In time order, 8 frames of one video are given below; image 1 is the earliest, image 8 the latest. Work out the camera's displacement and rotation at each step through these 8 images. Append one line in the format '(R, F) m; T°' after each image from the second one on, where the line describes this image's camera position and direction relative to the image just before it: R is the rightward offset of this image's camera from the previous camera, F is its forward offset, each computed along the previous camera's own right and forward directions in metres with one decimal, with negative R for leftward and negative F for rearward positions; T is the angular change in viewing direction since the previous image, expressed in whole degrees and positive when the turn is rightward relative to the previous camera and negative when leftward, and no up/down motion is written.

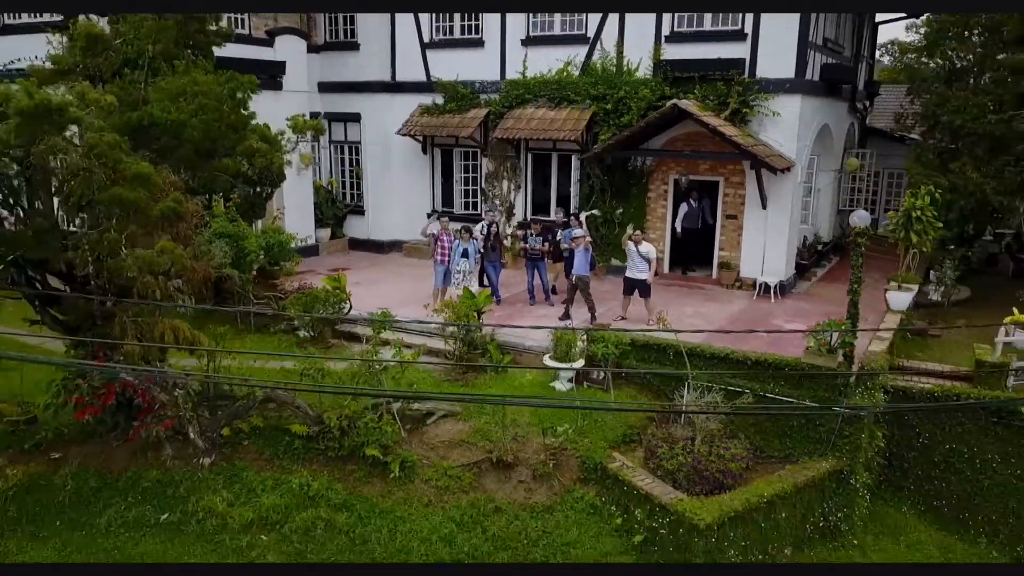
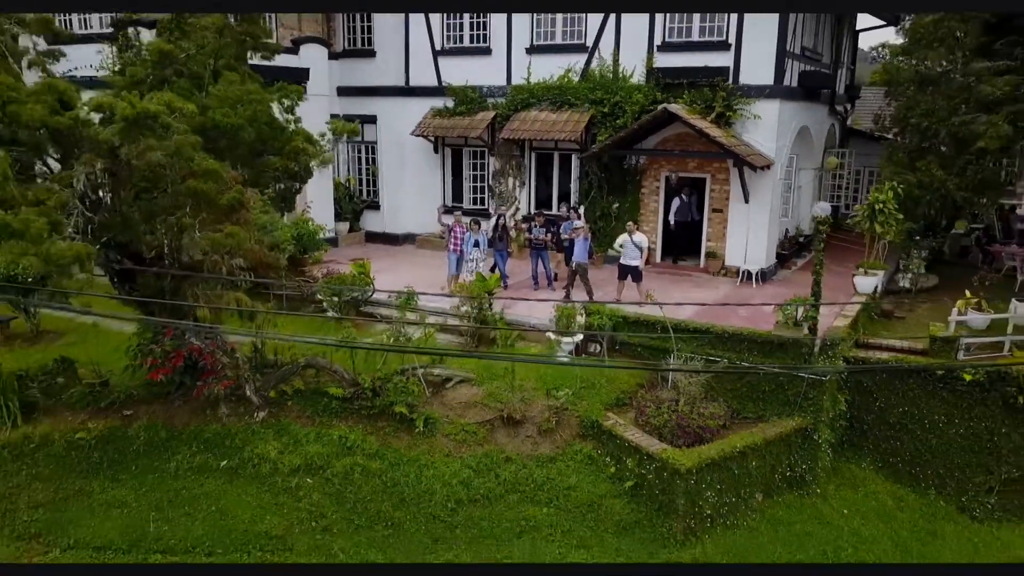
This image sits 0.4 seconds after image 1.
(0.0, -0.4) m; 0°
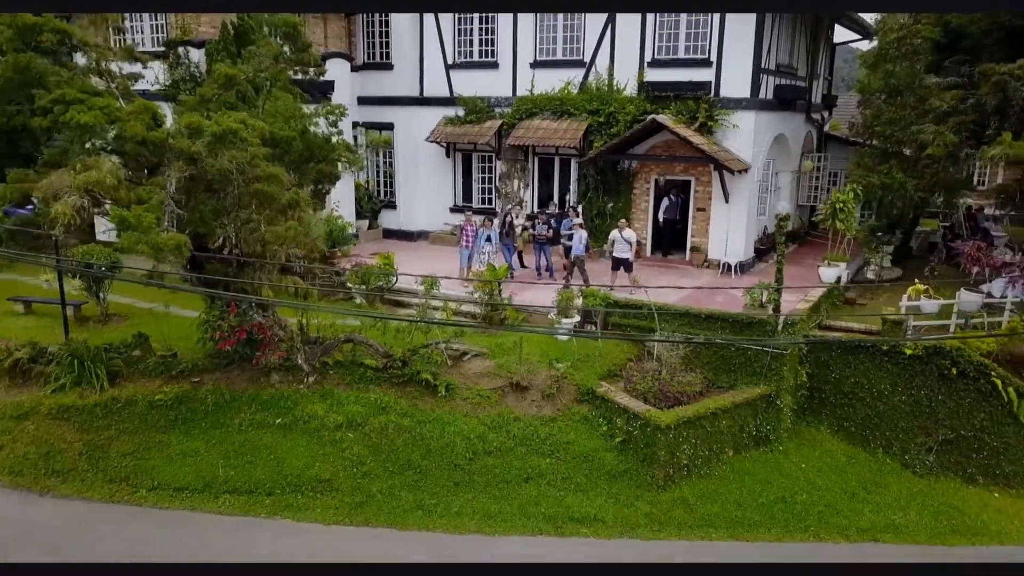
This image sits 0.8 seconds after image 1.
(0.0, -0.5) m; 0°
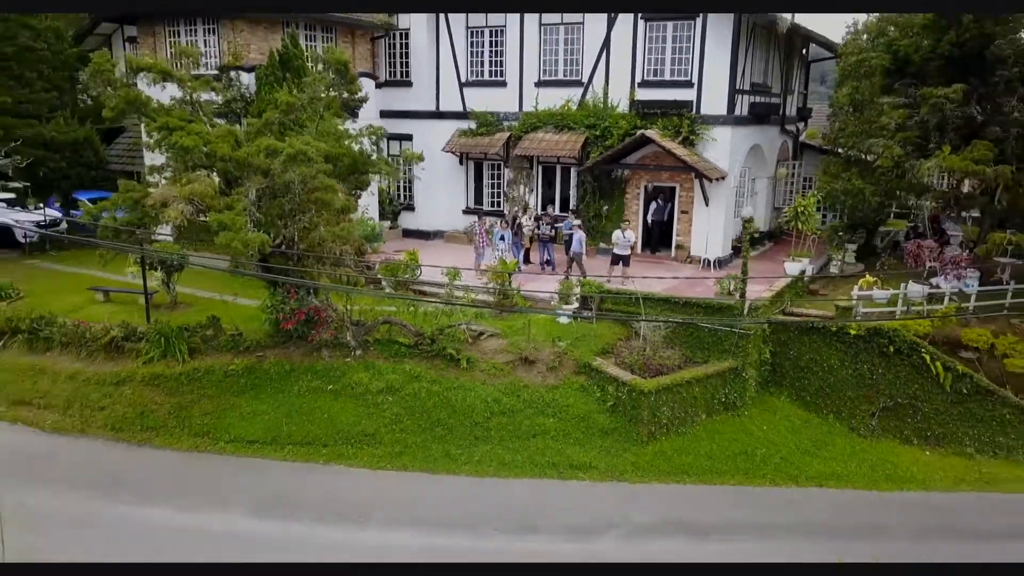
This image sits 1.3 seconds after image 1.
(0.0, -0.7) m; 0°
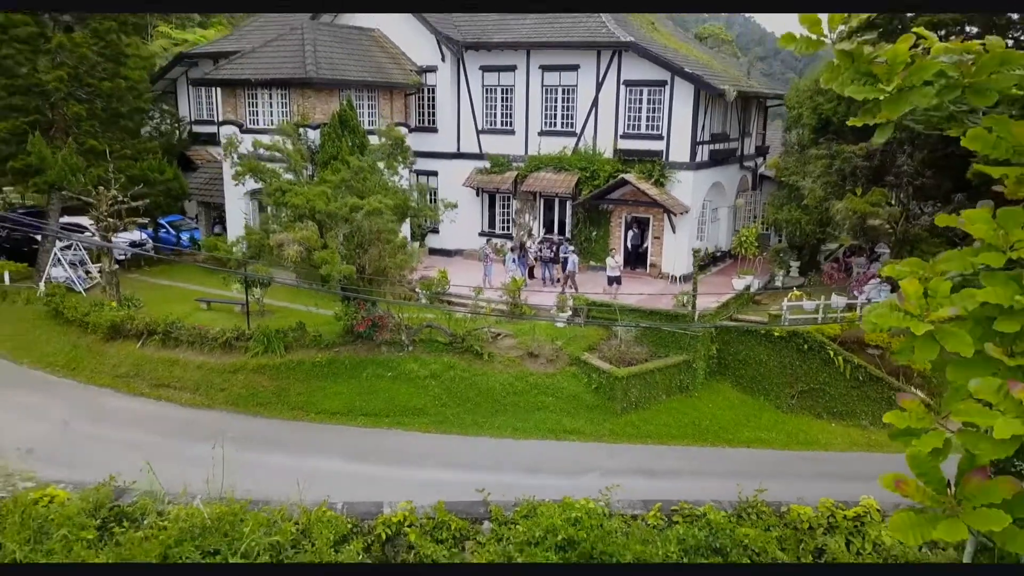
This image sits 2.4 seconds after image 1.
(-0.1, -1.4) m; 0°
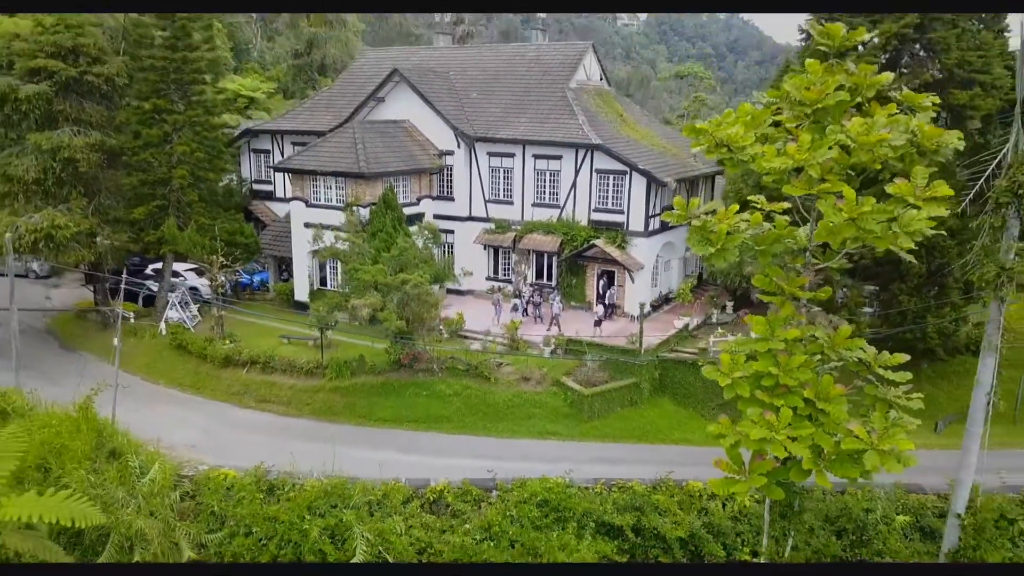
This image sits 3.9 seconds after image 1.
(0.0, -2.2) m; 0°
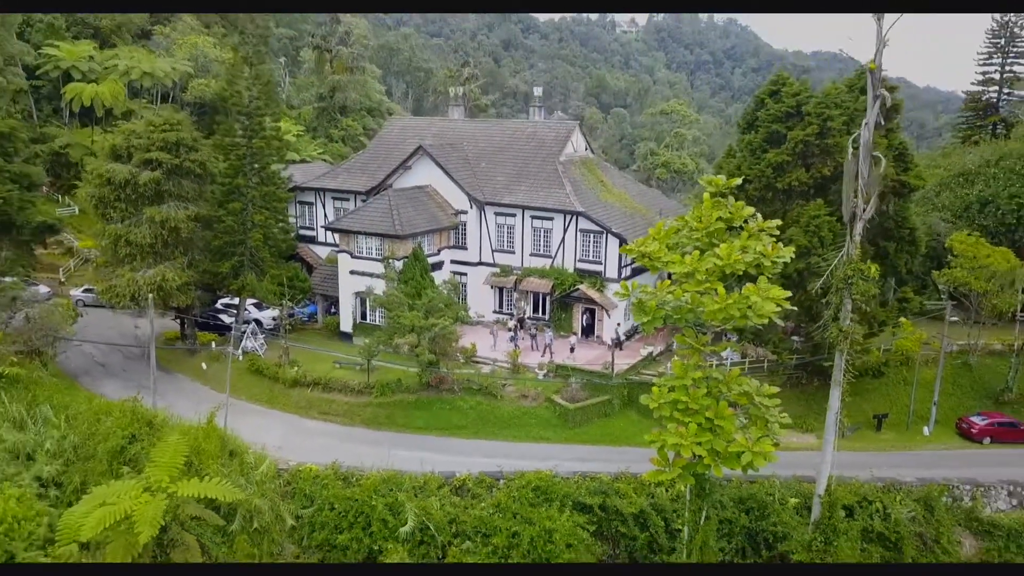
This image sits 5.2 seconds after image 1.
(0.0, -2.4) m; 0°
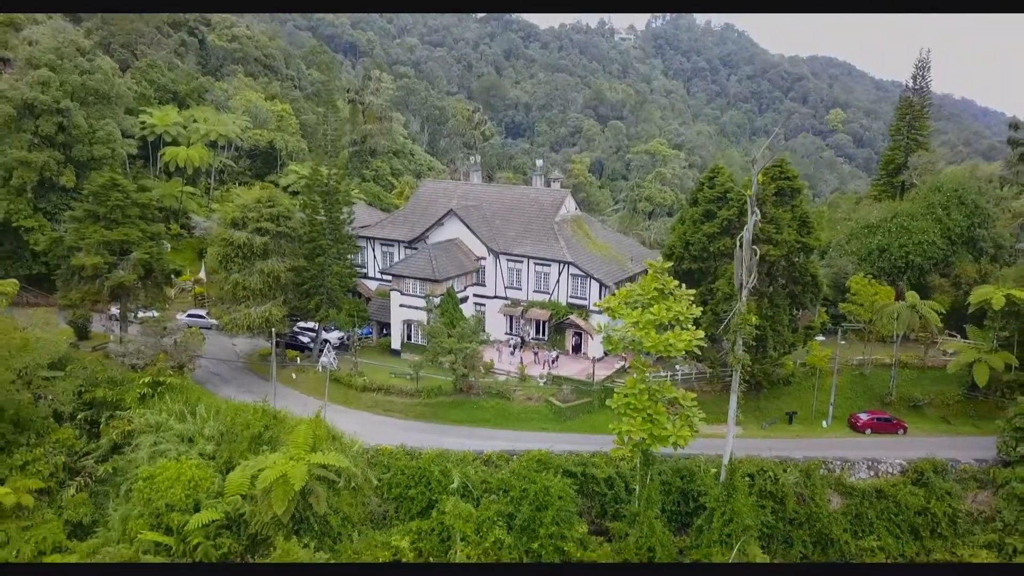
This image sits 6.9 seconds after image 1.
(-0.1, -3.9) m; 0°
